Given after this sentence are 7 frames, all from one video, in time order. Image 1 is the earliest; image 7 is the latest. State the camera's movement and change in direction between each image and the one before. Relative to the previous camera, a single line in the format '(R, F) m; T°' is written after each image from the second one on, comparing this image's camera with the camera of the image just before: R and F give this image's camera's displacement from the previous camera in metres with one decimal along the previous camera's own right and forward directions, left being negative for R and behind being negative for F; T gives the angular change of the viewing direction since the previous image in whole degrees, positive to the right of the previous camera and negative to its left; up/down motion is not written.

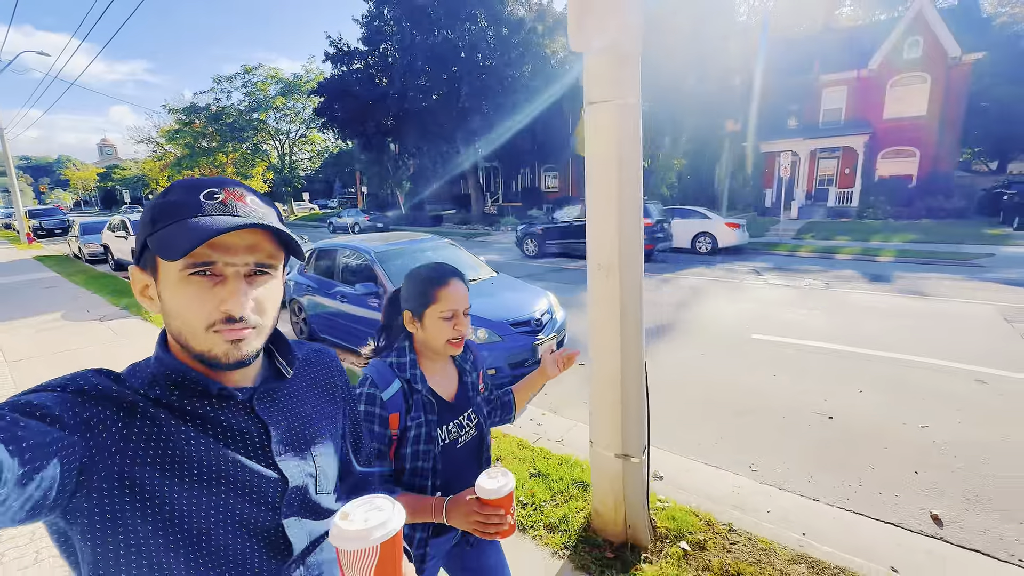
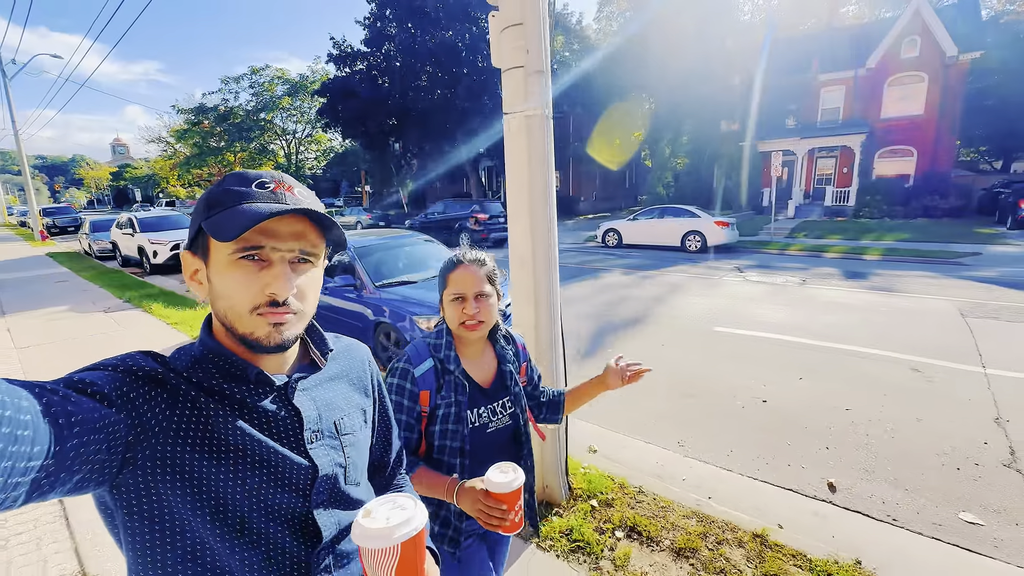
(+0.3, -0.2) m; -1°
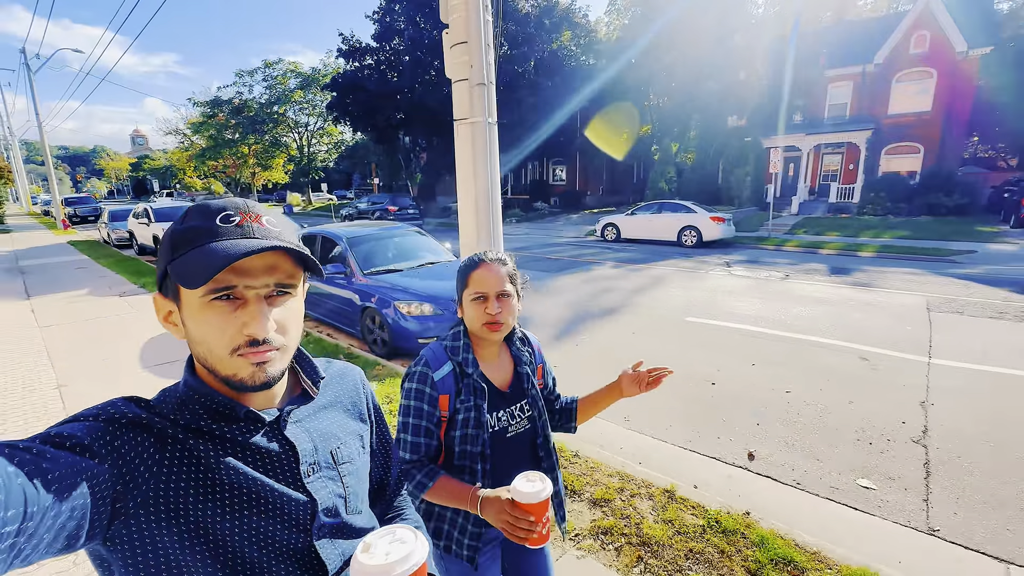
(+0.3, -0.3) m; -1°
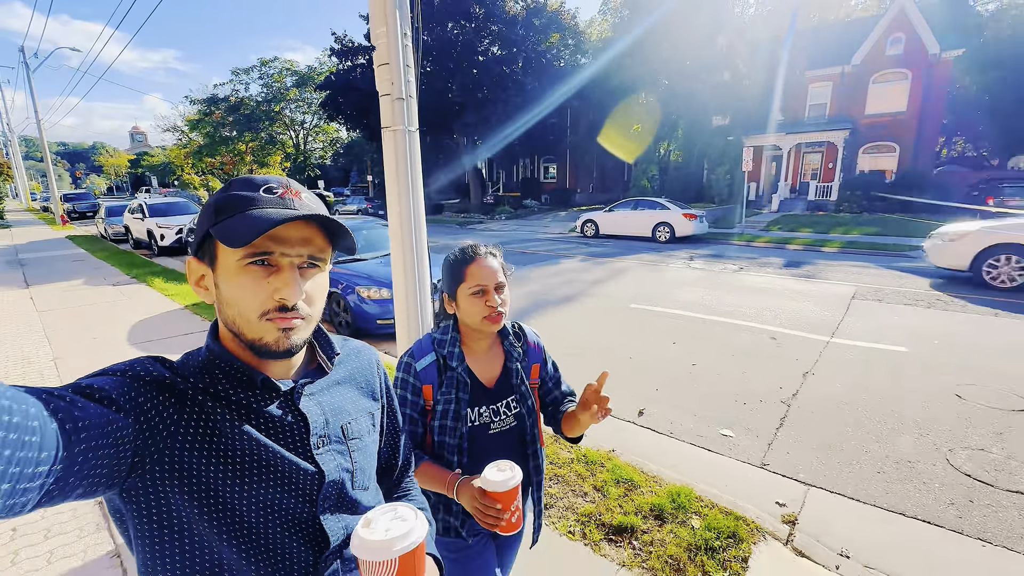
(+0.4, -0.4) m; 0°
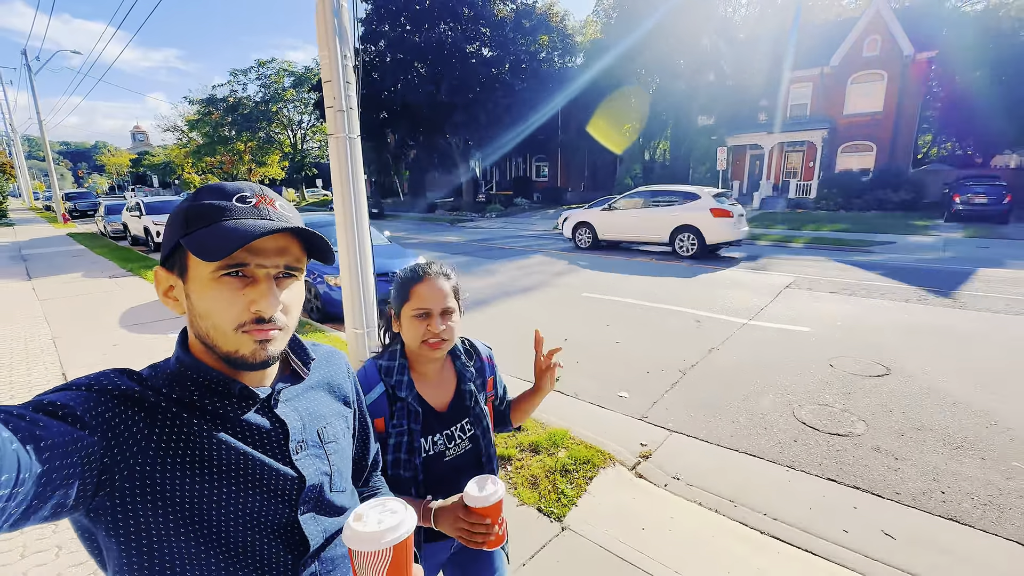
(+0.5, -0.5) m; 0°
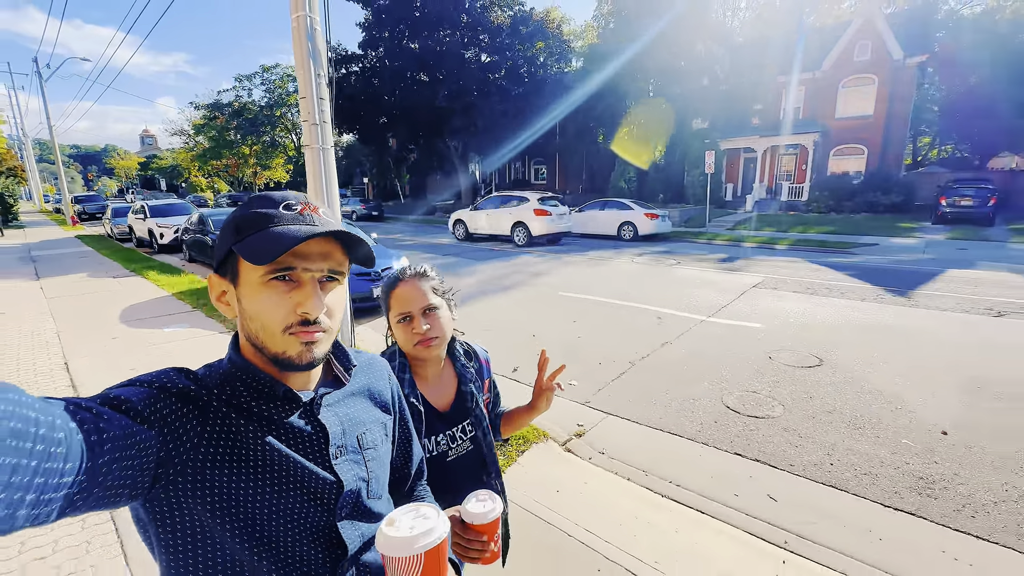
(+0.3, -0.3) m; -1°
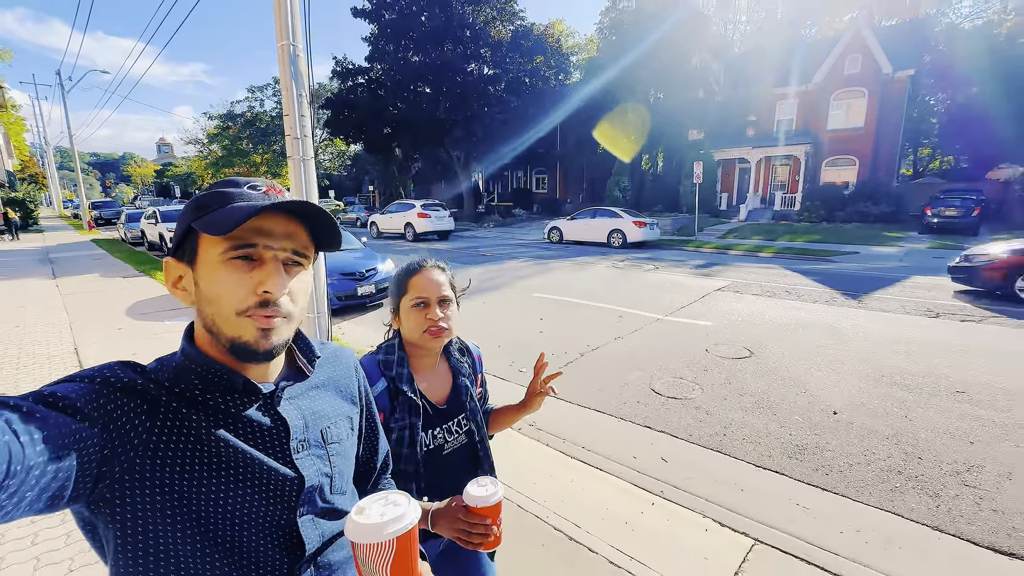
(+0.4, -0.4) m; -1°
